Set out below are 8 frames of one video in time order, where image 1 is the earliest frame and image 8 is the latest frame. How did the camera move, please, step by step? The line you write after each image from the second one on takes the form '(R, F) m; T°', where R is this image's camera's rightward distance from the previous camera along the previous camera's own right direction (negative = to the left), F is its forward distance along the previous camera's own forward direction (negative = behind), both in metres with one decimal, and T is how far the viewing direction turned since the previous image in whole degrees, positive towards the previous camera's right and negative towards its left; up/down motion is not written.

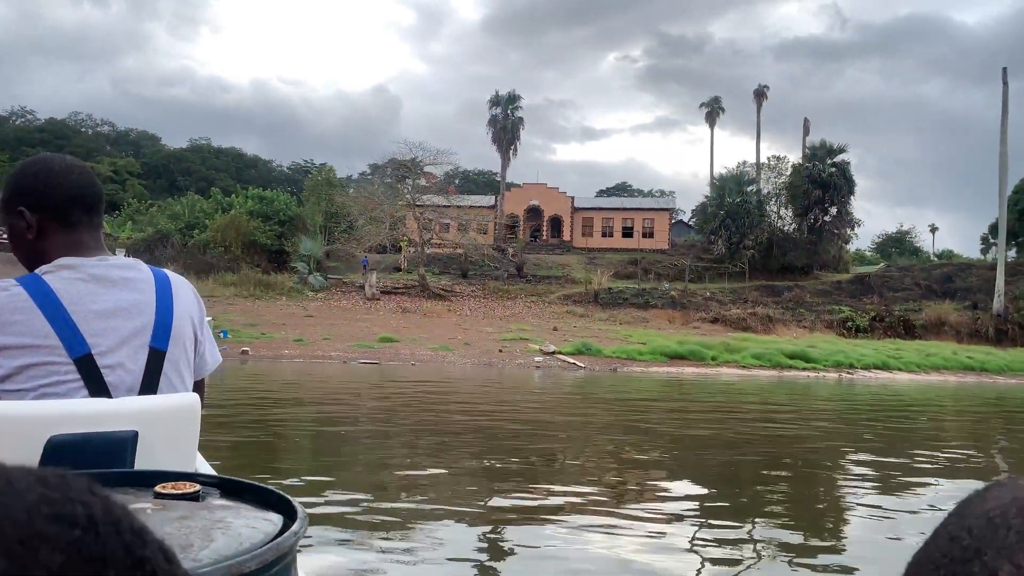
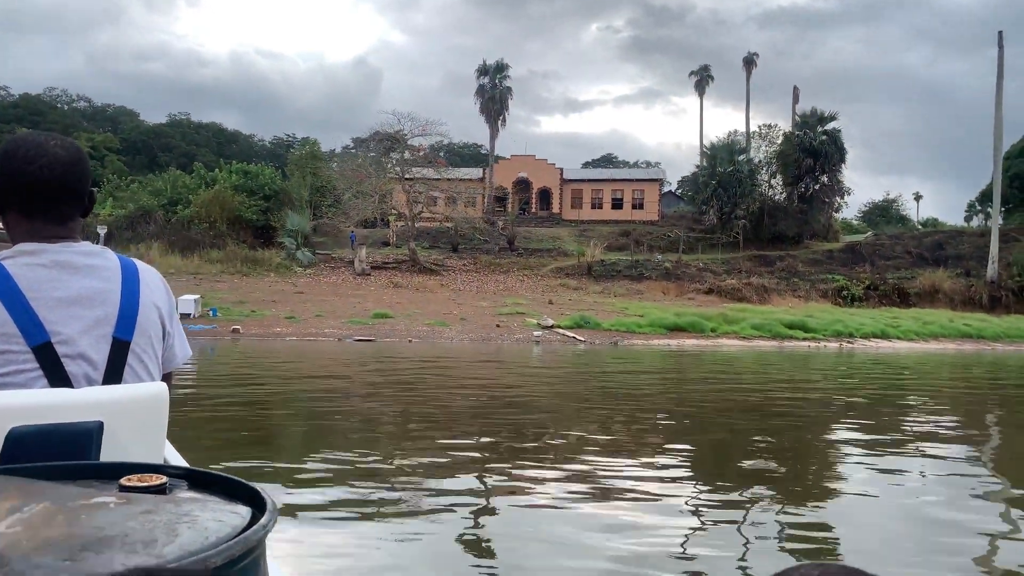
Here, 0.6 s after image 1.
(-0.2, +0.4) m; +1°
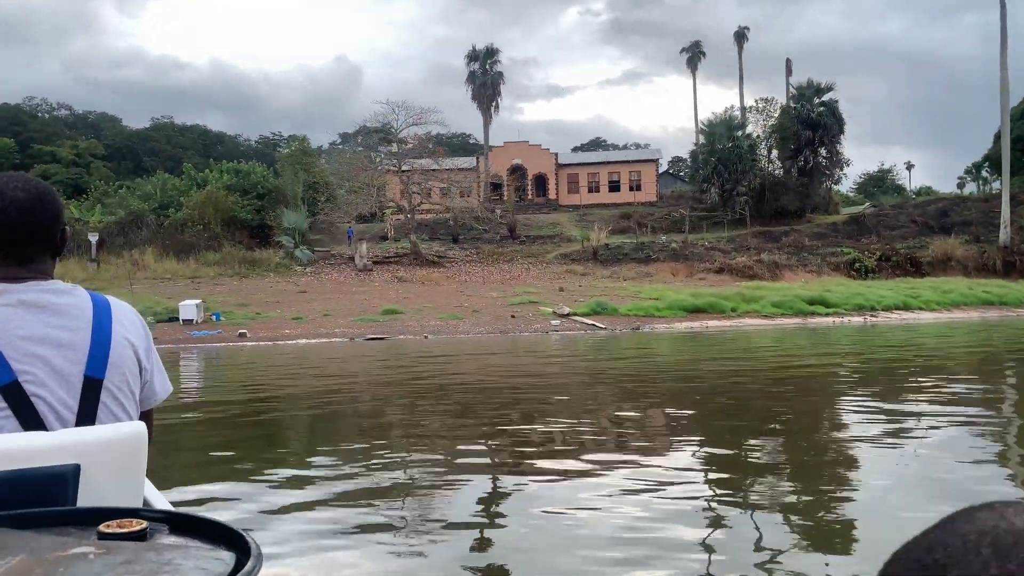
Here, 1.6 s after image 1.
(-0.4, +0.6) m; +1°
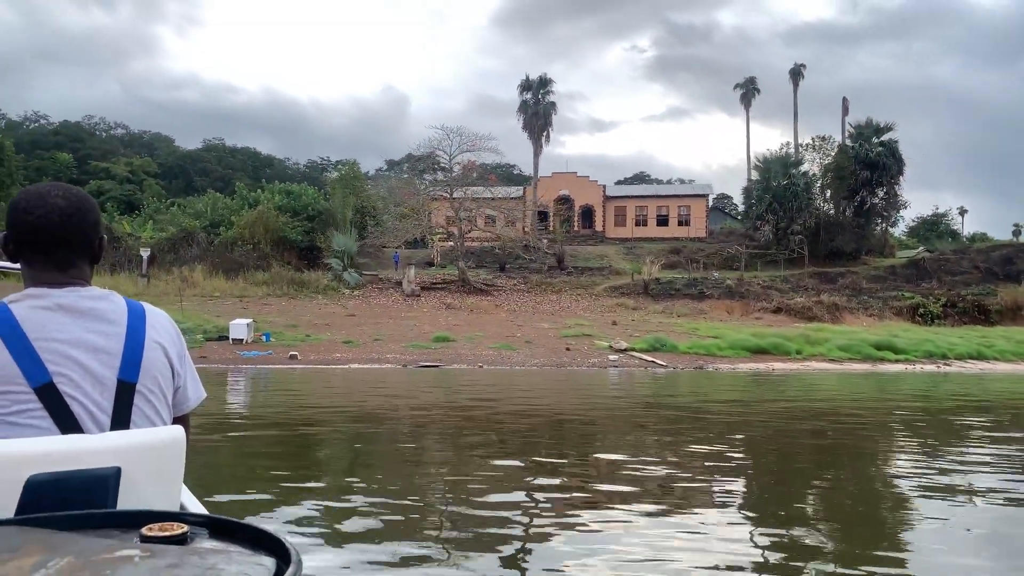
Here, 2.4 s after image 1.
(-0.4, +0.5) m; -3°
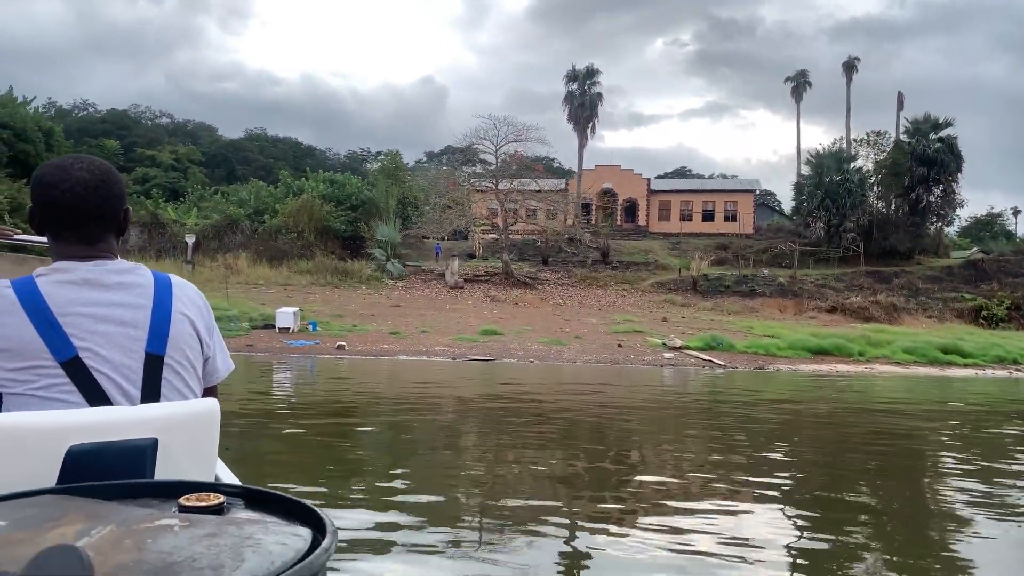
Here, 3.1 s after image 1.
(-0.3, +0.5) m; -2°
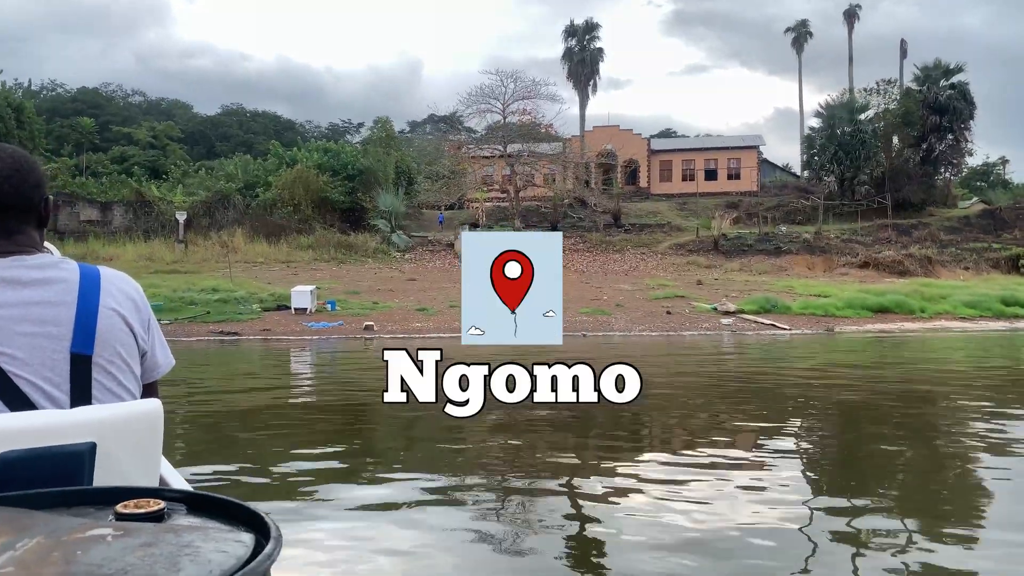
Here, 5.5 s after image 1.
(-0.9, +1.3) m; +1°
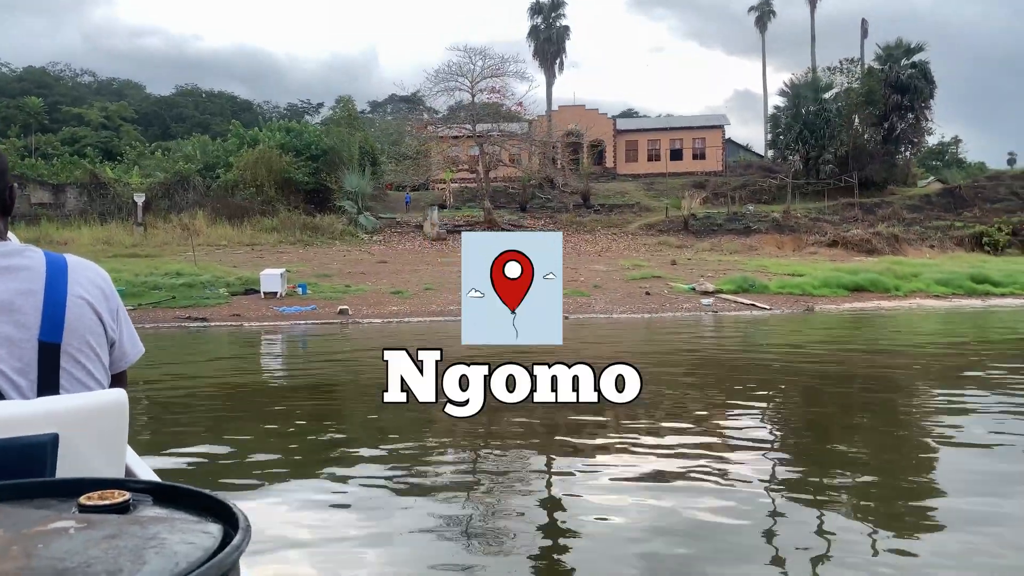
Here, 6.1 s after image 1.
(-0.2, +0.3) m; +3°
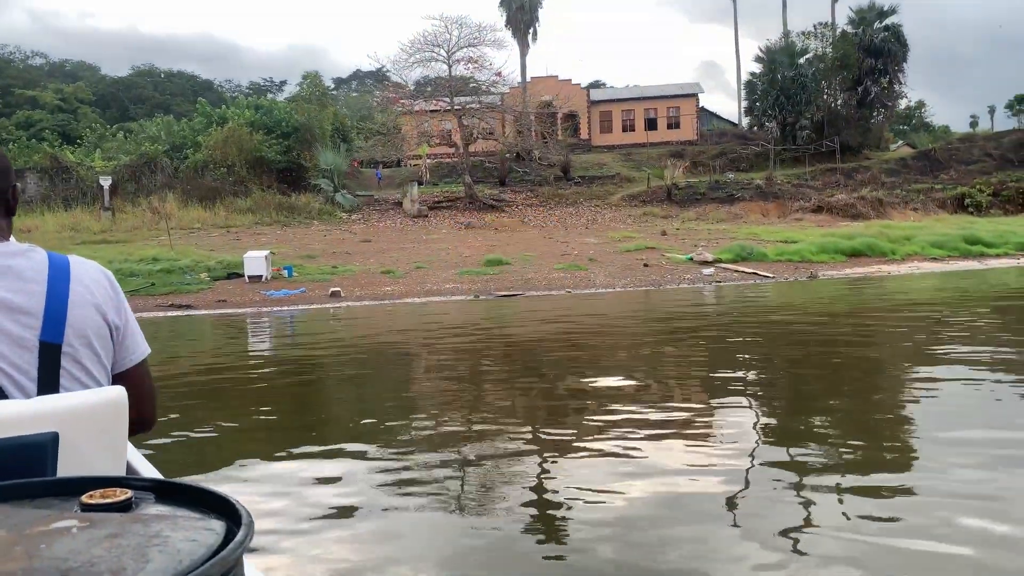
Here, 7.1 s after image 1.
(-0.4, +0.5) m; +2°
